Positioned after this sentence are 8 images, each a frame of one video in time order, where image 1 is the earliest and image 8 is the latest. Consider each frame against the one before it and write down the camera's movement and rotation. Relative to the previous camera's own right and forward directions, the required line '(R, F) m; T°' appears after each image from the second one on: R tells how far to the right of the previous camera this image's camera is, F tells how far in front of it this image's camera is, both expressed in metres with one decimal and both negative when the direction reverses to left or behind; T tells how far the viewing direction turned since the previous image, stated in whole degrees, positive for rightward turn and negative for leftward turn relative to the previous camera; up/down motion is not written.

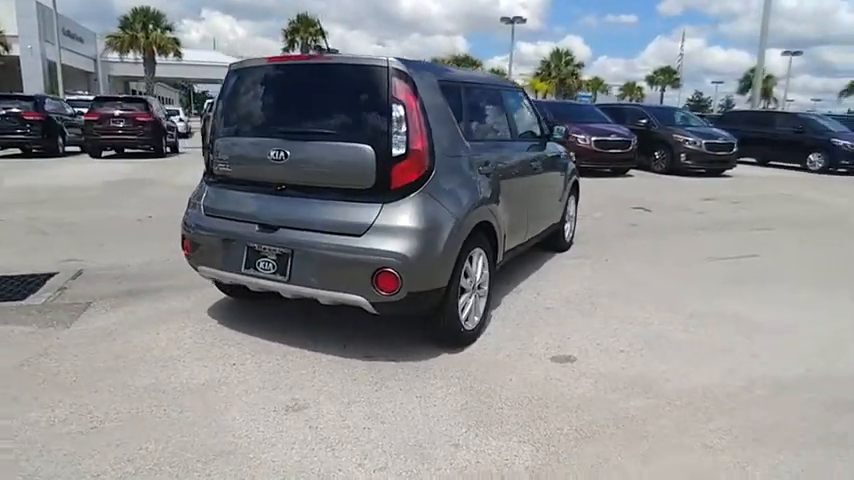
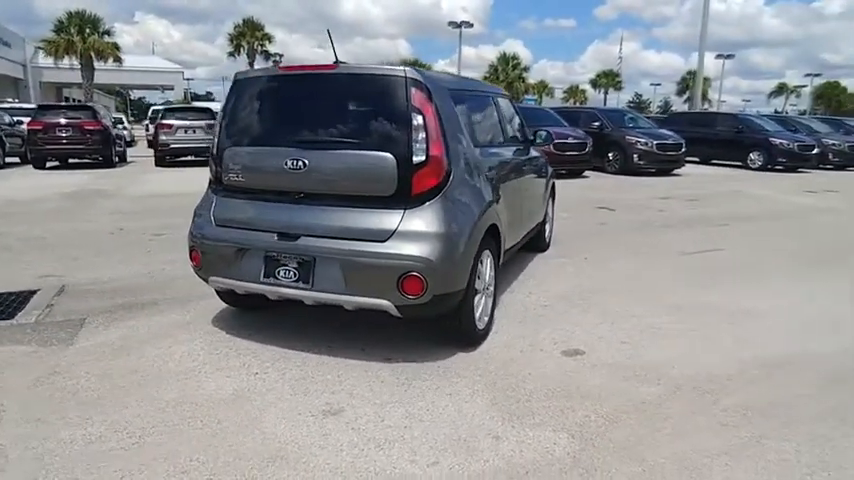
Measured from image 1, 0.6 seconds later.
(-0.5, -0.1) m; +5°
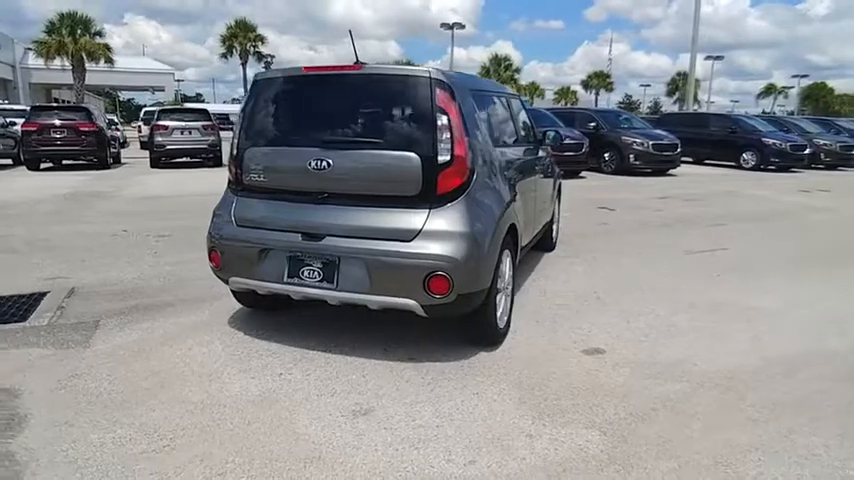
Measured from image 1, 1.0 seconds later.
(-0.2, 0.0) m; +1°
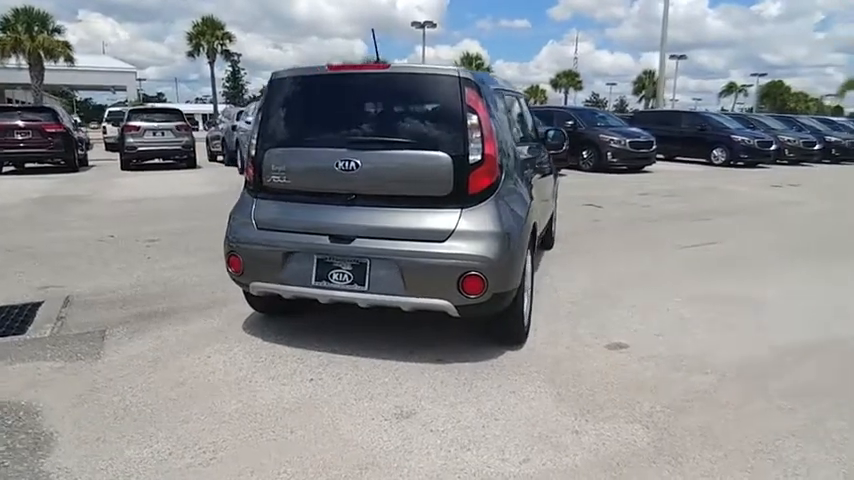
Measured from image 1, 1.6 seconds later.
(-0.4, 0.0) m; +3°
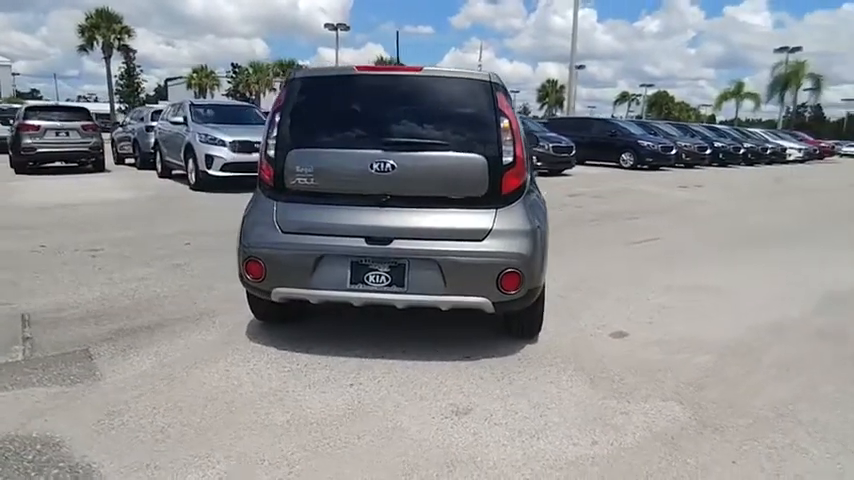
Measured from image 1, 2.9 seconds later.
(-0.9, 0.0) m; +10°
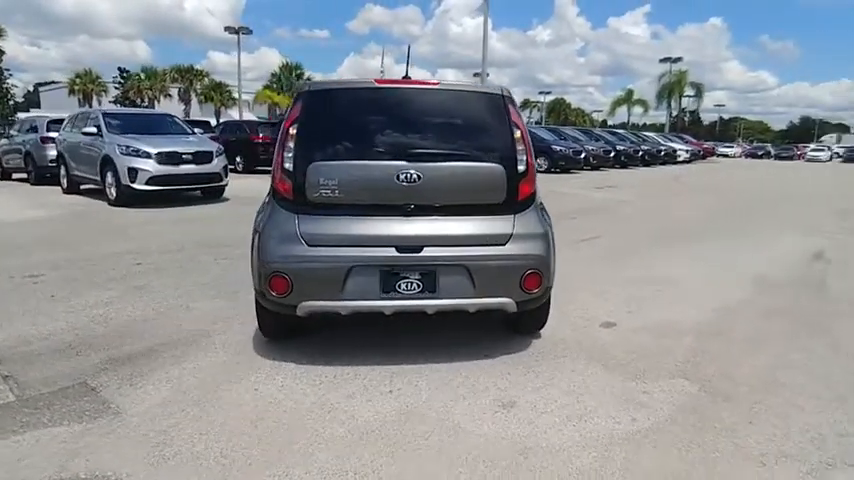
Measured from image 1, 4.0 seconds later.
(-0.9, -0.1) m; +10°
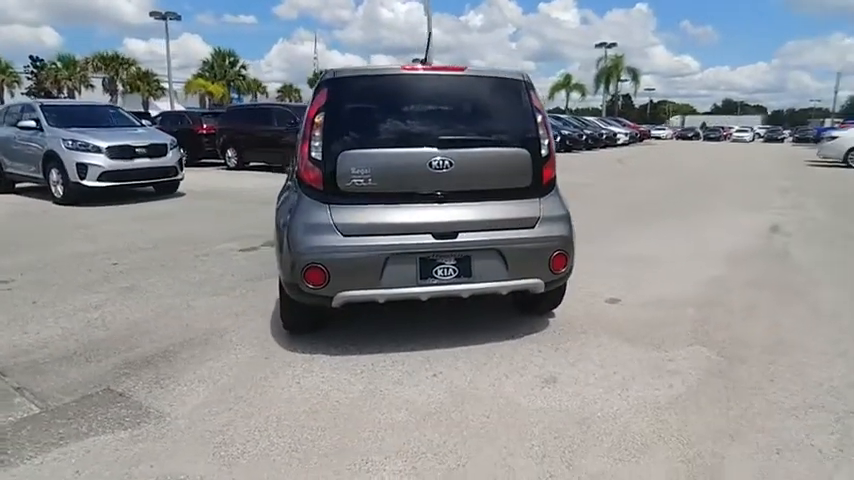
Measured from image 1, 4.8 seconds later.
(-0.7, 0.0) m; +6°
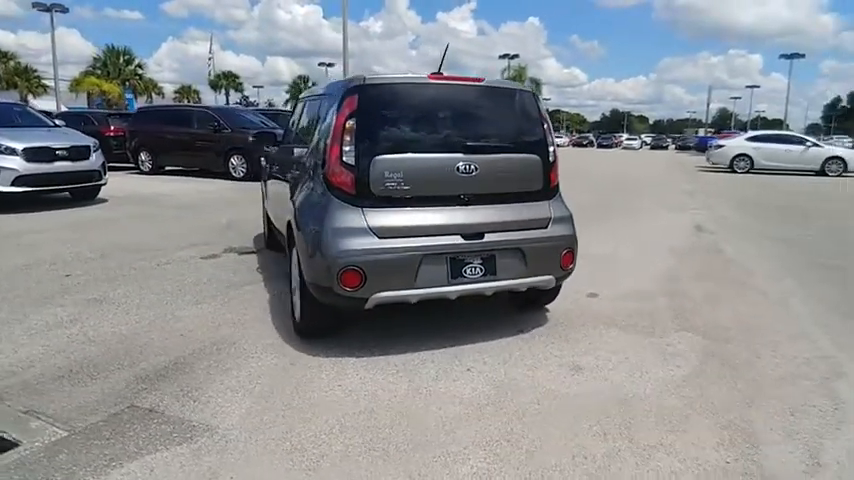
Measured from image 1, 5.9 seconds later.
(-0.9, -0.1) m; +10°
